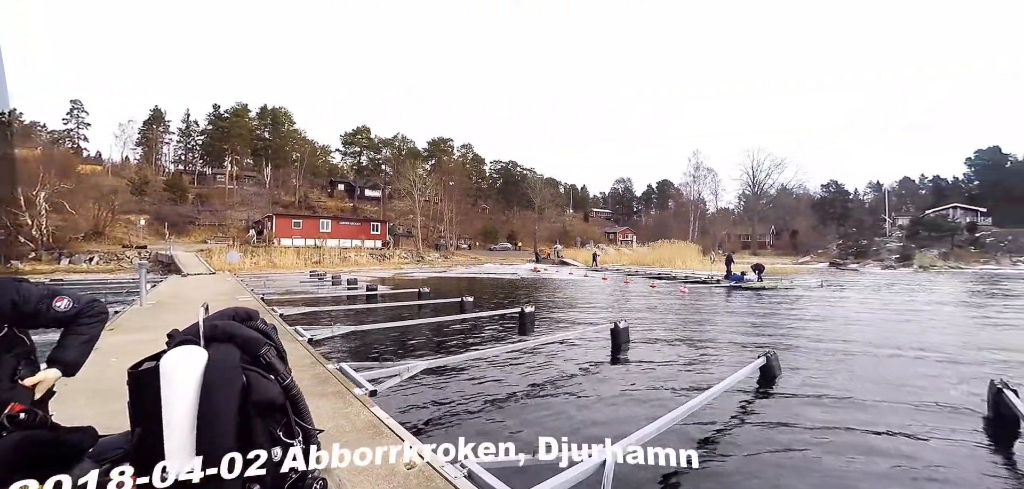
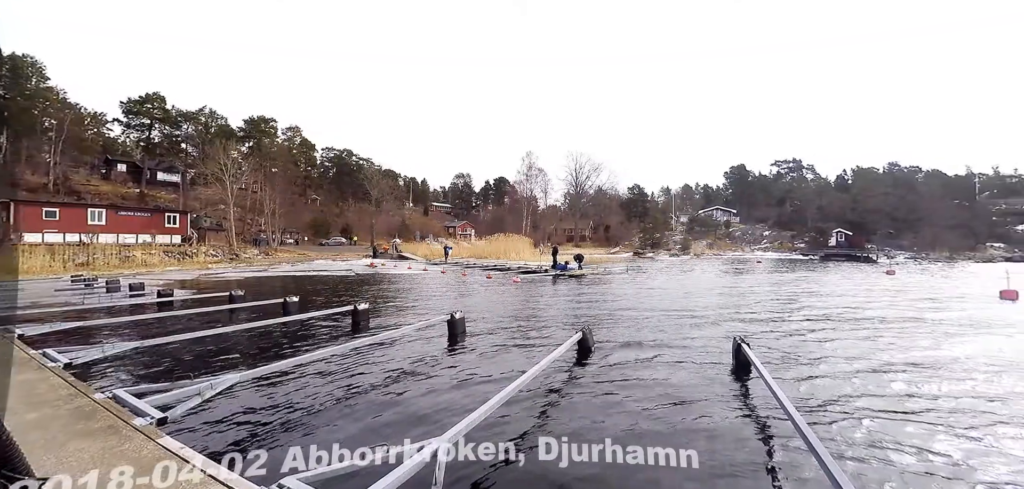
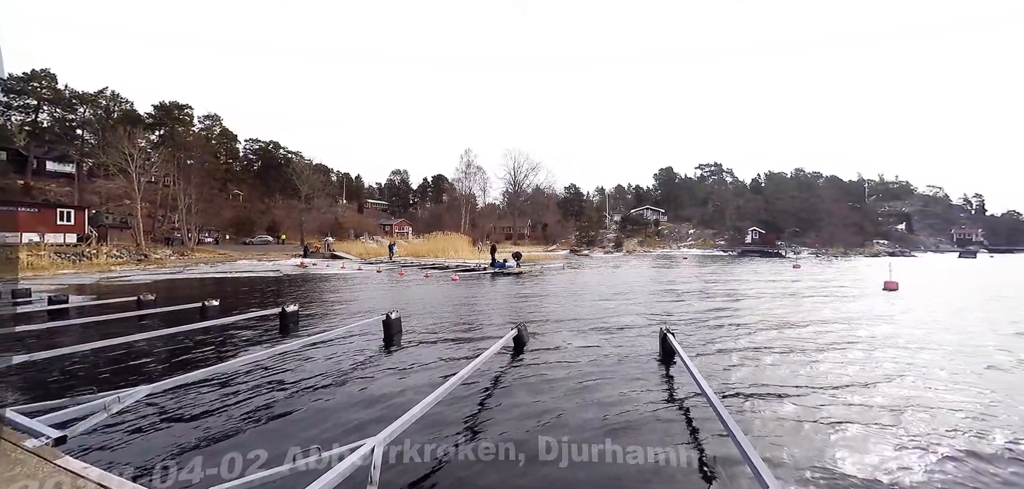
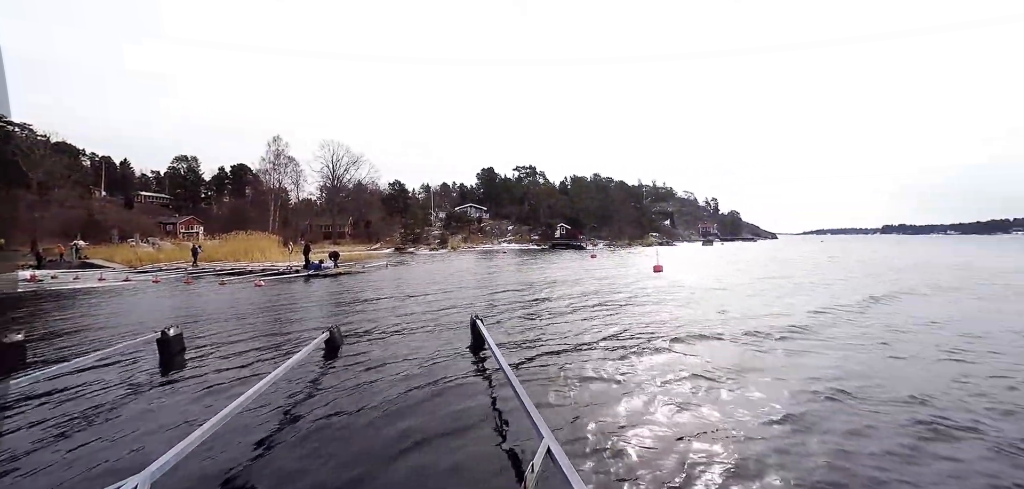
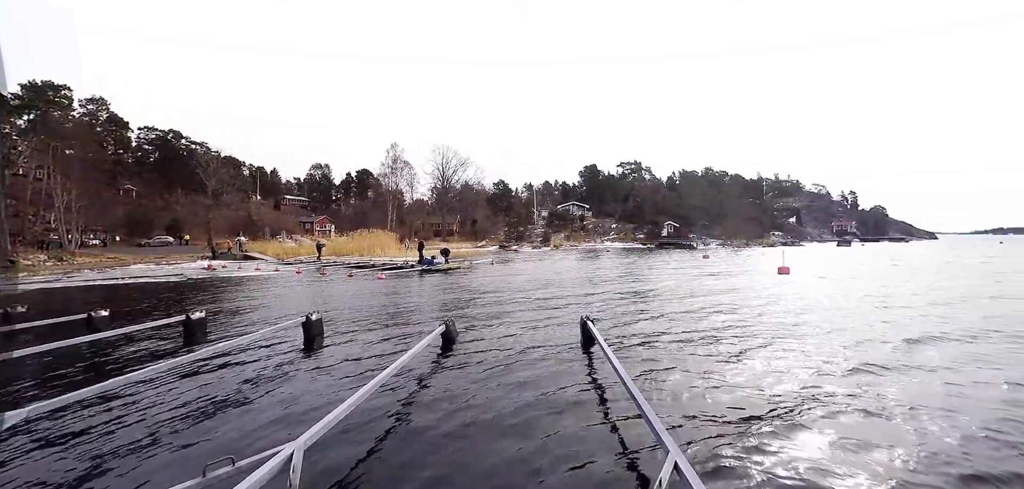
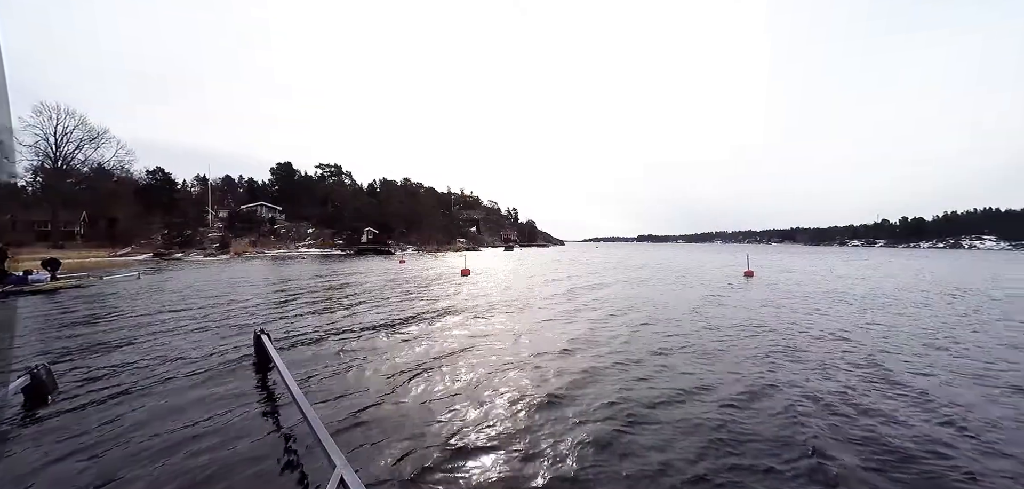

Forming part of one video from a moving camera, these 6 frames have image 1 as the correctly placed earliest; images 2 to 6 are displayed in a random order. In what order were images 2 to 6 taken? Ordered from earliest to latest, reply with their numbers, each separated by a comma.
2, 3, 5, 4, 6
